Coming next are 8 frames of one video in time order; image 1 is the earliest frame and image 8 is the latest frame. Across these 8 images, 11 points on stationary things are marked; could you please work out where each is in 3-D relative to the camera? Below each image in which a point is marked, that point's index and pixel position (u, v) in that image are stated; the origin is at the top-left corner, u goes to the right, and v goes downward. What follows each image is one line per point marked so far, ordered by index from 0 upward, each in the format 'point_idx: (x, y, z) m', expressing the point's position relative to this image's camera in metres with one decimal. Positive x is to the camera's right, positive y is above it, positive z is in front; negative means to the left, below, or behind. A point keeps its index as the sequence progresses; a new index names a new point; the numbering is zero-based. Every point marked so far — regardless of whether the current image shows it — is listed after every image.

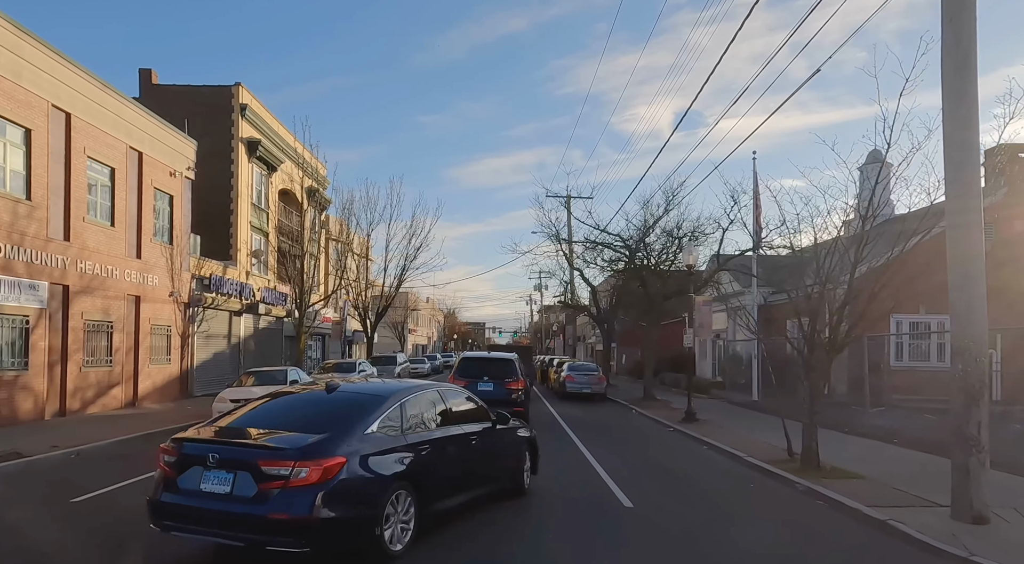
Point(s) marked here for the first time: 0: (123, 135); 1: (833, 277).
0: (-11.3, +4.3, +19.7) m
1: (+4.9, +0.1, +10.4) m
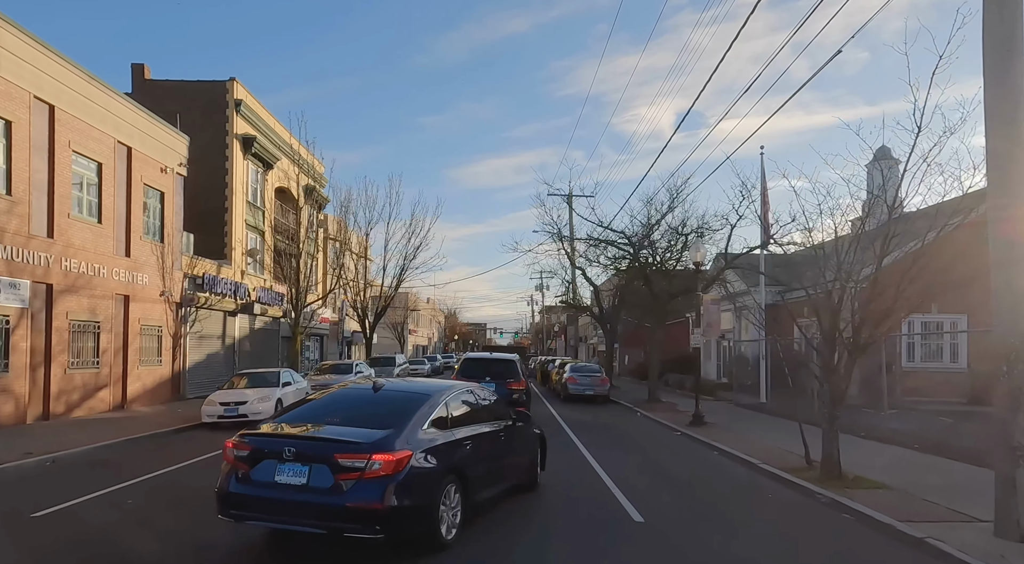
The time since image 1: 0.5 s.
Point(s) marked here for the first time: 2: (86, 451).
0: (-11.3, +4.3, +19.1) m
1: (+4.9, +0.2, +9.7) m
2: (-7.9, -3.2, +12.6) m
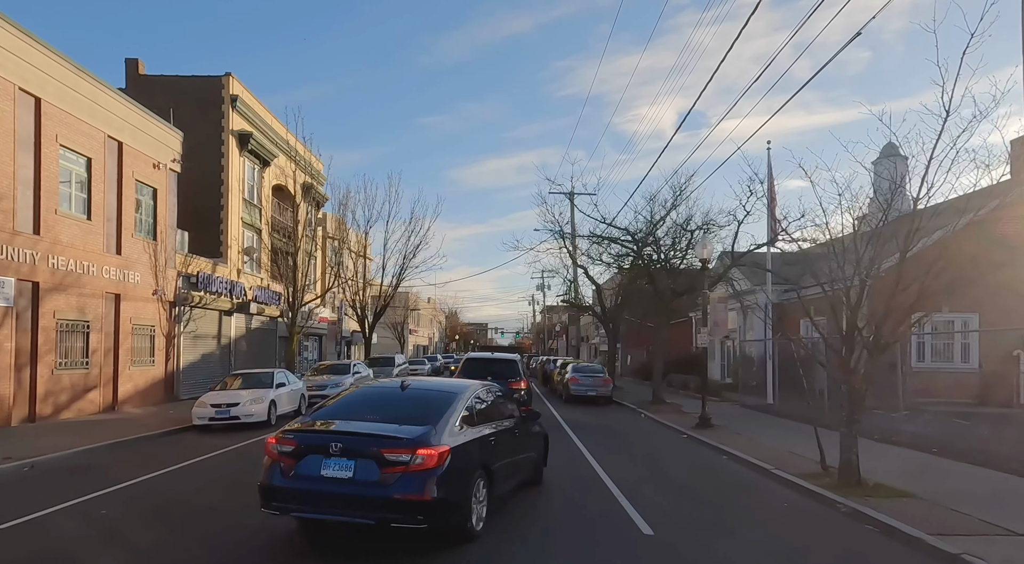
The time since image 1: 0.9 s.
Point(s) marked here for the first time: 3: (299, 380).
0: (-11.3, +4.4, +18.6) m
1: (+4.9, +0.2, +9.2) m
2: (-7.9, -3.1, +12.1) m
3: (-6.0, -2.7, +19.0) m
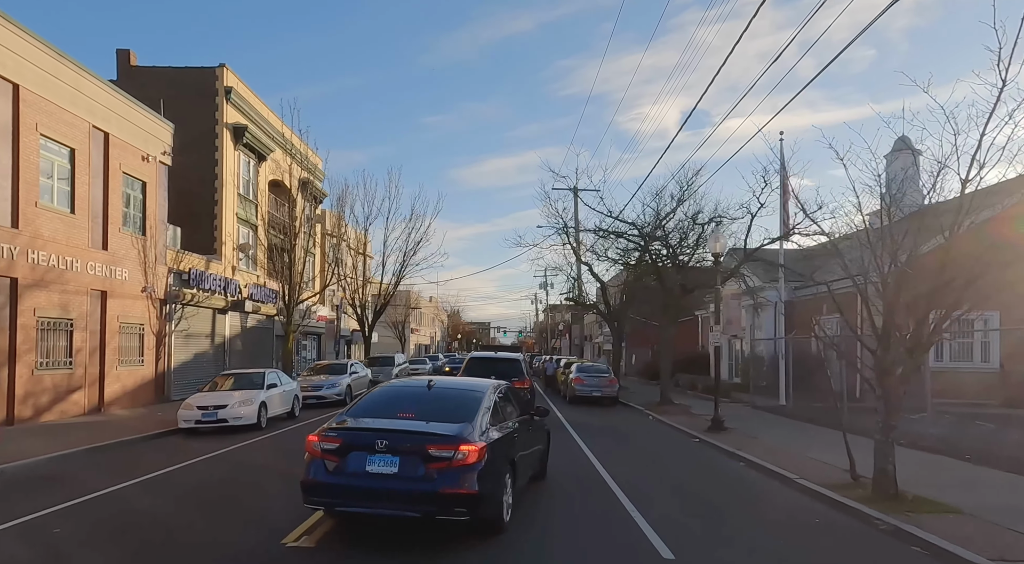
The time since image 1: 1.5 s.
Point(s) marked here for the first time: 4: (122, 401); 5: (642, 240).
0: (-11.2, +4.5, +17.9) m
1: (+4.9, +0.3, +8.4) m
2: (-7.9, -3.0, +11.4) m
3: (-5.9, -2.6, +18.3) m
4: (-11.3, -3.5, +19.7) m
5: (+3.8, +1.2, +19.9) m
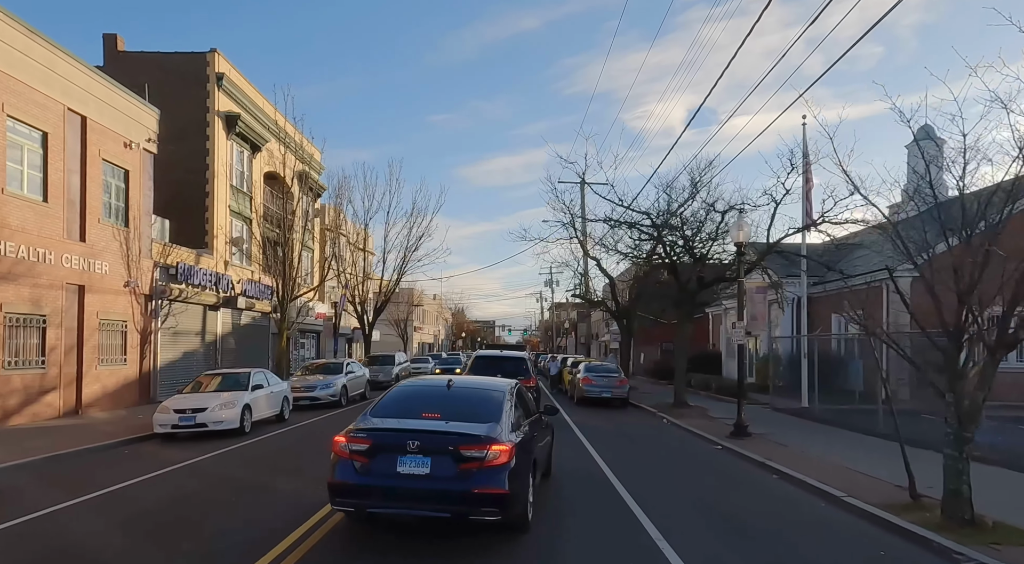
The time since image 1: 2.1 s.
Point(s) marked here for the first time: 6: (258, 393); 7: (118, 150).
0: (-11.1, +4.6, +16.7) m
1: (+5.0, +0.5, +7.1) m
2: (-7.8, -2.9, +10.2) m
3: (-5.8, -2.5, +17.1) m
4: (-11.2, -3.3, +18.5) m
5: (+3.9, +1.4, +18.6) m
6: (-5.8, -2.6, +15.6) m
7: (-11.2, +3.7, +19.2) m
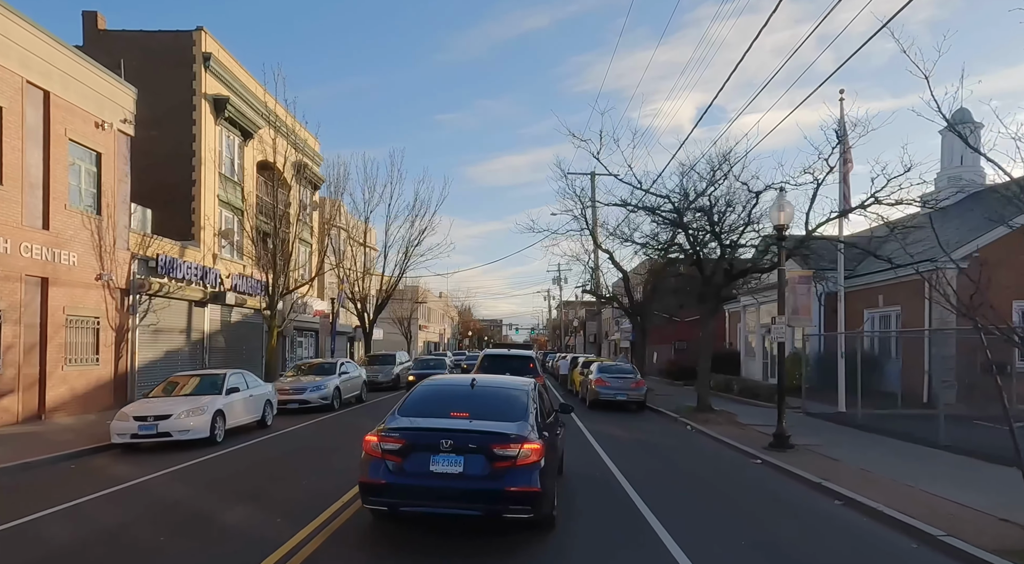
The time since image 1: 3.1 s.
0: (-11.0, +4.8, +15.1) m
1: (+5.0, +0.6, +5.3) m
2: (-7.7, -2.7, +8.5) m
3: (-5.6, -2.3, +15.4) m
4: (-11.0, -3.1, +16.9) m
5: (+4.1, +1.6, +16.8) m
6: (-5.7, -2.4, +14.0) m
7: (-11.0, +3.9, +17.6) m
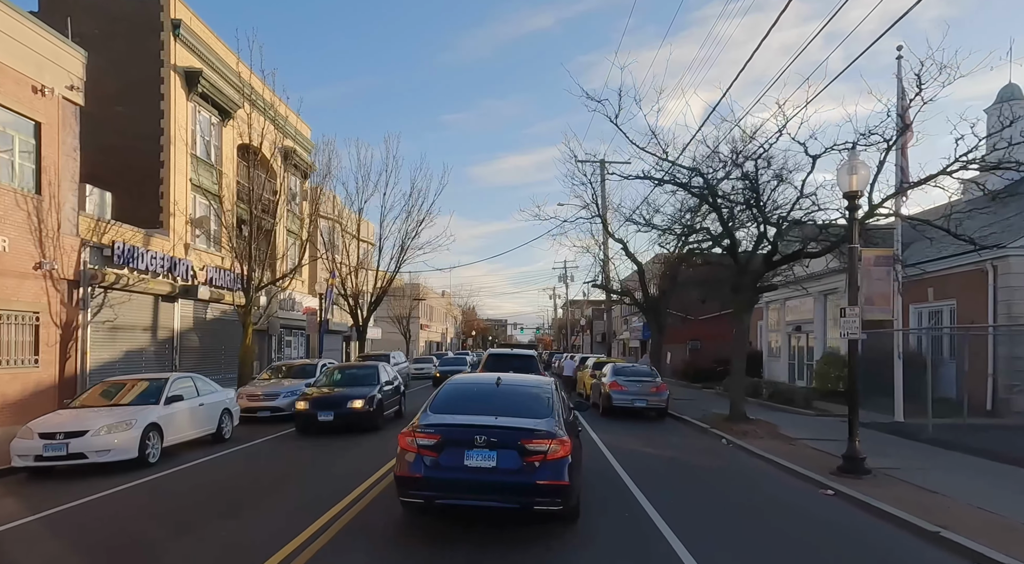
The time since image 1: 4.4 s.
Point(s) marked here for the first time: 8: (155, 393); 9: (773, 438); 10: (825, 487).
0: (-11.0, +5.0, +12.7) m
1: (+5.0, +0.9, +2.8) m
2: (-7.7, -2.4, +6.1) m
3: (-5.6, -2.0, +12.9) m
4: (-11.0, -2.9, +14.5) m
5: (+4.2, +1.9, +14.3) m
6: (-5.7, -2.1, +11.5) m
7: (-10.9, +4.2, +15.2) m
8: (-6.1, -1.9, +11.6) m
9: (+5.2, -3.1, +13.0) m
10: (+4.4, -2.8, +9.5) m
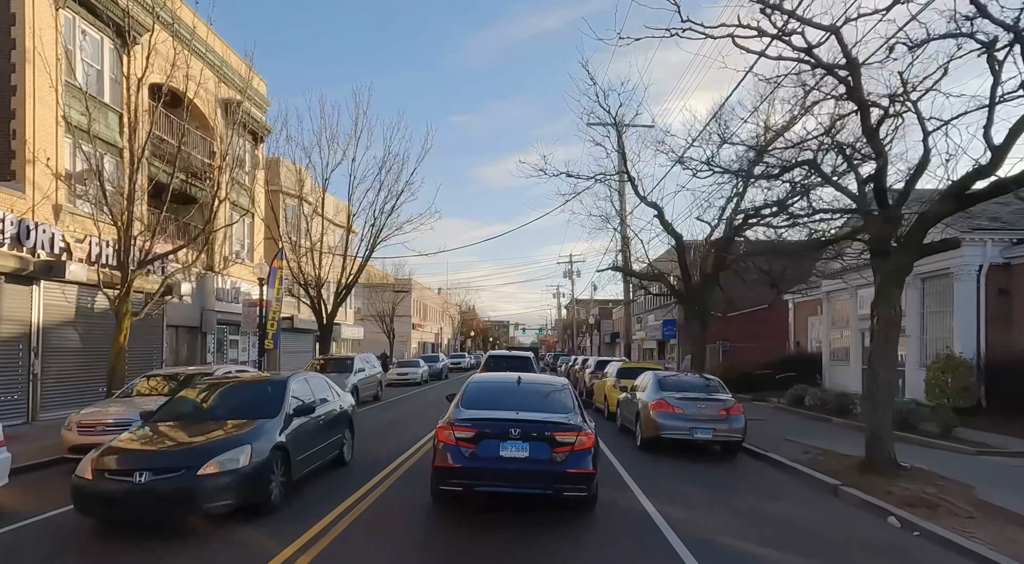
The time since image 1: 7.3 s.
0: (-11.1, +5.7, +6.4) m
1: (+4.8, +1.6, -3.6) m
2: (-7.9, -1.8, -0.2) m
3: (-5.7, -1.4, +6.6) m
4: (-11.1, -2.2, +8.2) m
5: (+4.0, +2.5, +8.0) m
6: (-5.8, -1.5, +5.2) m
7: (-11.1, +4.8, +8.9) m
8: (-6.2, -1.3, +5.3) m
9: (+5.0, -2.5, +6.7) m
10: (+4.2, -2.2, +3.1) m
